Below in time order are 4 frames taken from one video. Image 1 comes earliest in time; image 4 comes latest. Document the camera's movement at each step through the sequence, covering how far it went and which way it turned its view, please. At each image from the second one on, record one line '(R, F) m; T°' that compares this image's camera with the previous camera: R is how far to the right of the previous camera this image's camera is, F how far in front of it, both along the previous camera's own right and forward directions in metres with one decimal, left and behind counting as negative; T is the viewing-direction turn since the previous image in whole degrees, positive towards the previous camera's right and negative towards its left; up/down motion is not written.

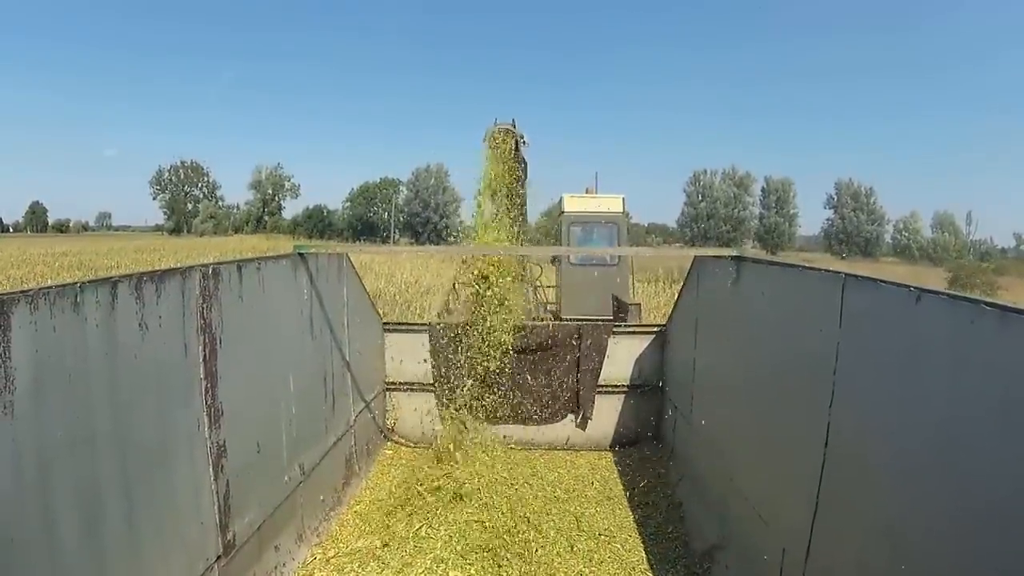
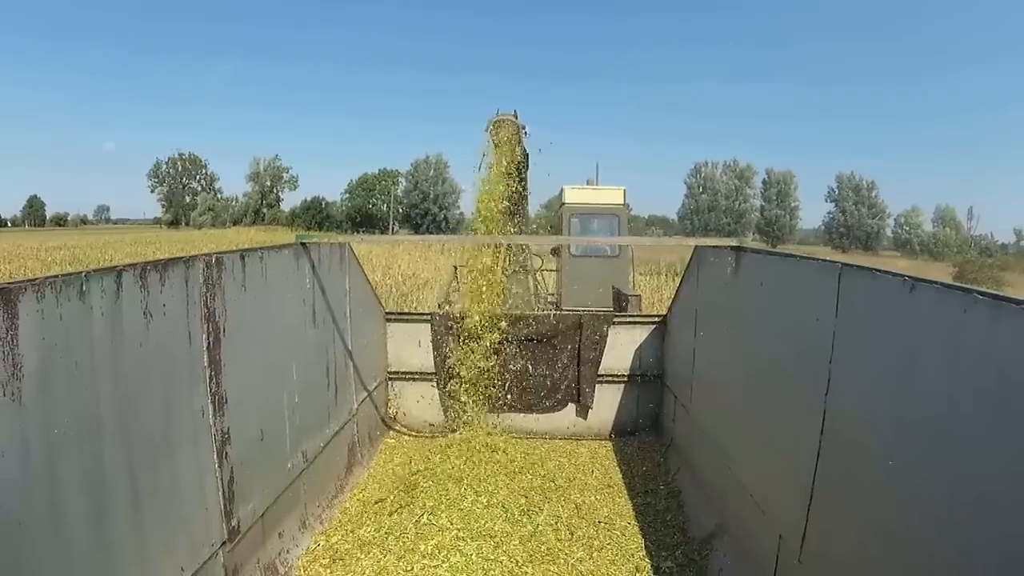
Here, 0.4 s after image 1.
(-1.4, -0.6) m; 0°
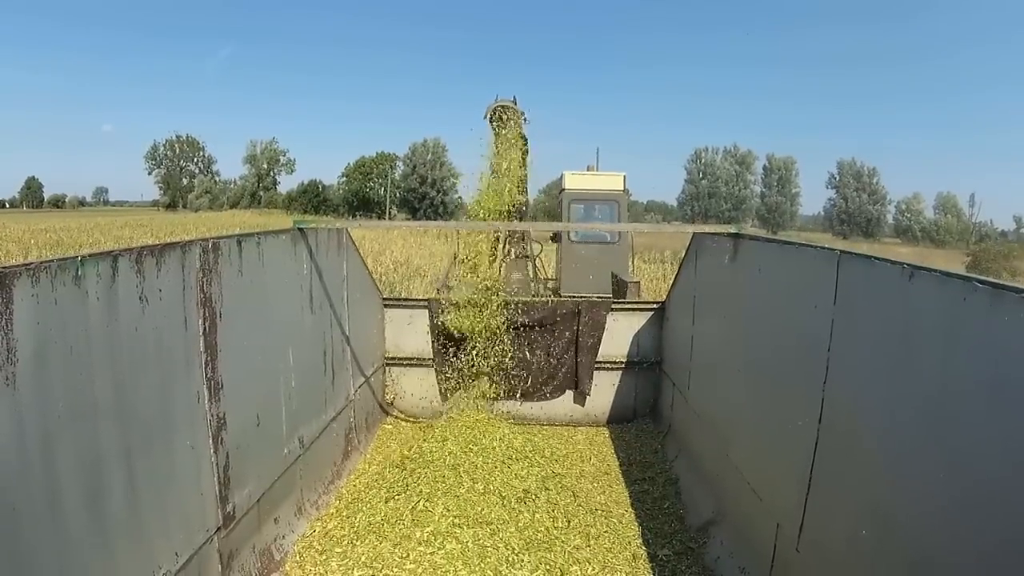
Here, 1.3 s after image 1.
(+0.2, +0.8) m; 0°
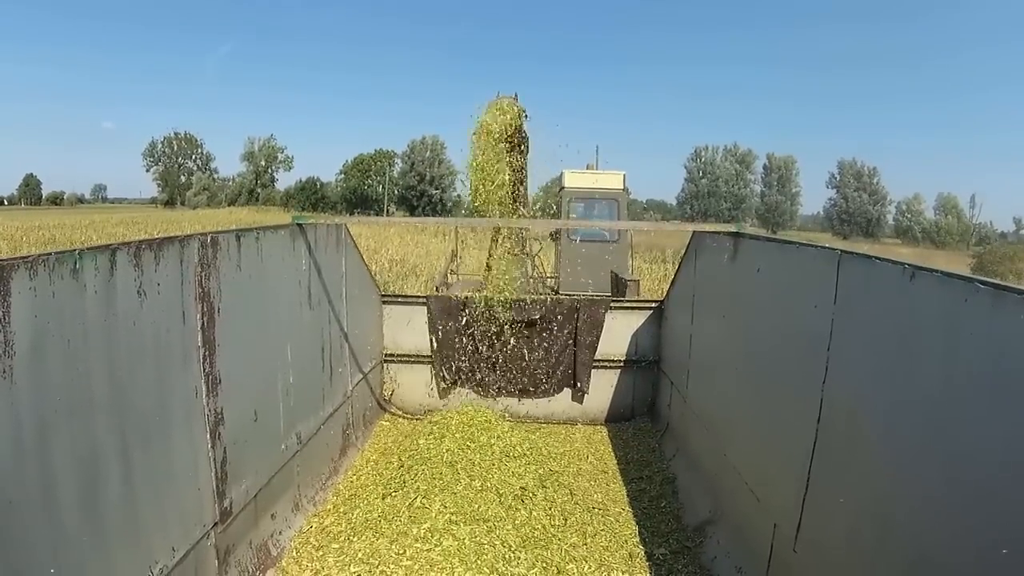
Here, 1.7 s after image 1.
(+0.6, 0.0) m; 0°
